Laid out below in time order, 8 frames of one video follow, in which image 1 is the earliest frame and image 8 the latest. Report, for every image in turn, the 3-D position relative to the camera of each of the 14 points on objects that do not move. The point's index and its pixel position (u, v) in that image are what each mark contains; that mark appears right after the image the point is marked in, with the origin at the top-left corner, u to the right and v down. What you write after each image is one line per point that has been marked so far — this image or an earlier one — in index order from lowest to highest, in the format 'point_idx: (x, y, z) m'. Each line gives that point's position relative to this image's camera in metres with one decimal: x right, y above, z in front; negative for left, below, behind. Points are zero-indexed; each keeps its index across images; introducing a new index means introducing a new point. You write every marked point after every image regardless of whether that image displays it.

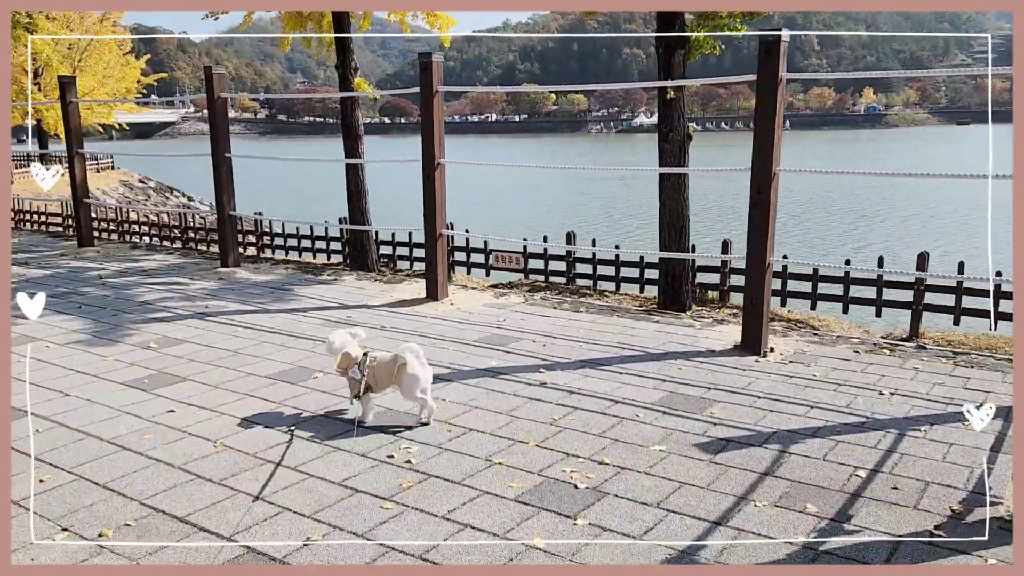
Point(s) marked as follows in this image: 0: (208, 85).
0: (-2.1, +1.4, +5.8) m
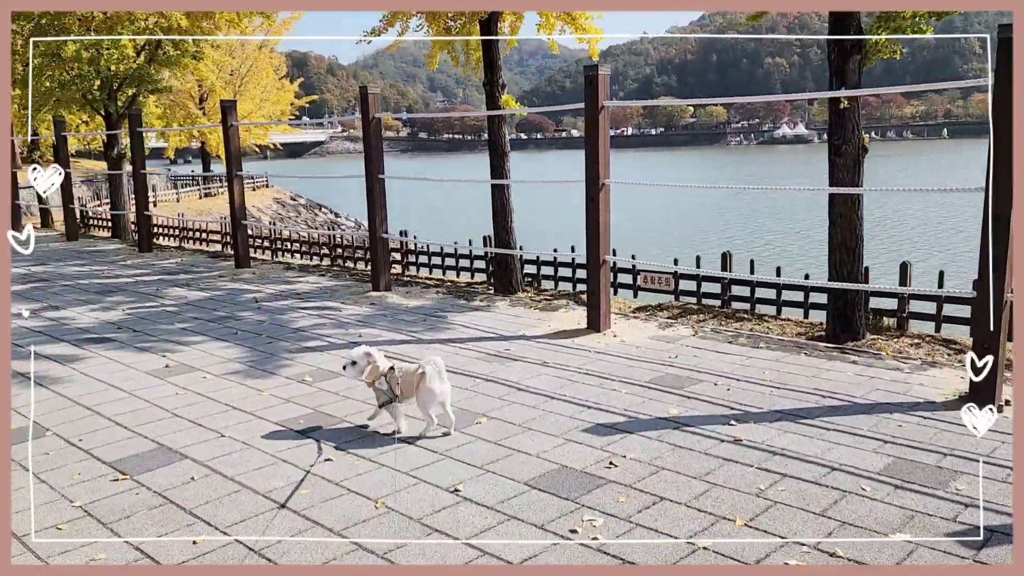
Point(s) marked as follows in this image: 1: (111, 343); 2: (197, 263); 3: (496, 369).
0: (-1.0, +1.3, +5.7) m
1: (-2.2, -0.3, +4.6) m
2: (-2.9, +0.2, +7.7) m
3: (-0.1, -0.4, +3.9) m
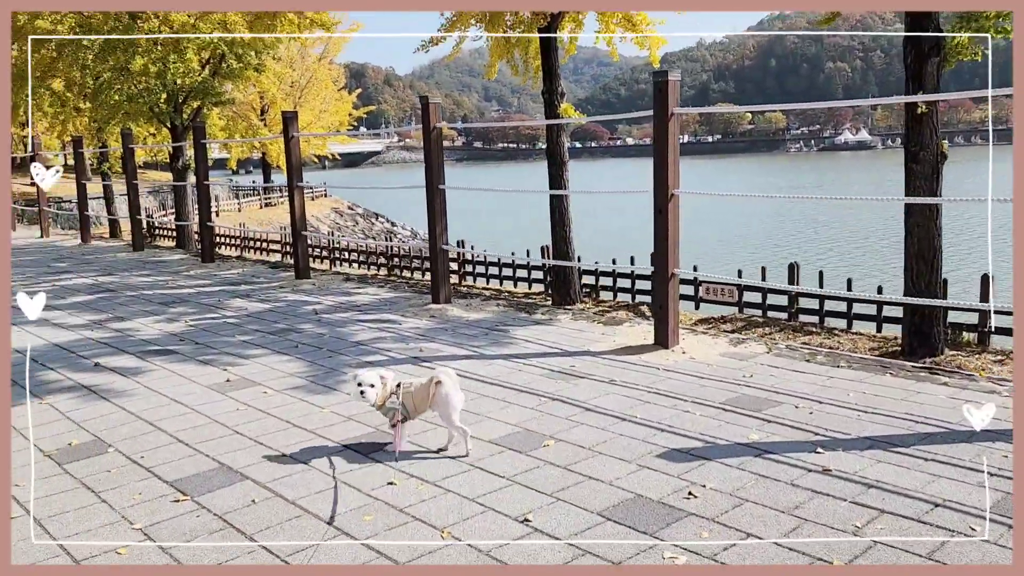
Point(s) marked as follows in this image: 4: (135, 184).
0: (-0.6, +1.2, +5.7) m
1: (-1.8, -0.4, +4.5) m
2: (-2.3, +0.1, +7.7) m
3: (+0.2, -0.4, +3.7) m
4: (-5.3, +1.4, +11.6) m
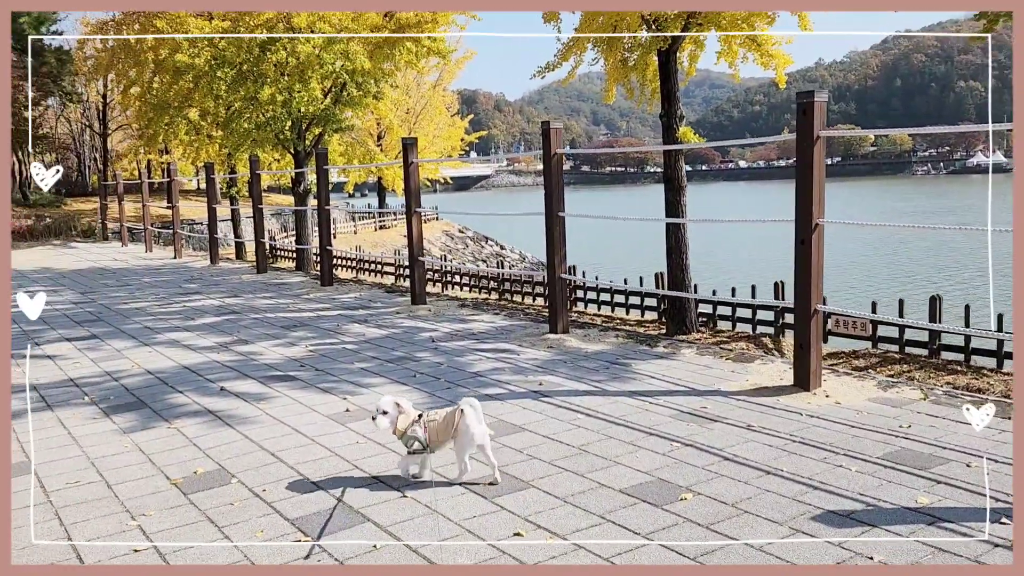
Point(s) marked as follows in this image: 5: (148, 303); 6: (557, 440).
0: (+0.2, +1.0, +5.5) m
1: (-1.2, -0.5, +4.5) m
2: (-1.3, -0.1, +7.8) m
3: (+0.8, -0.6, +3.5) m
4: (-3.6, +1.1, +12.0) m
5: (-3.4, -0.1, +7.9) m
6: (+0.2, -0.6, +3.4) m
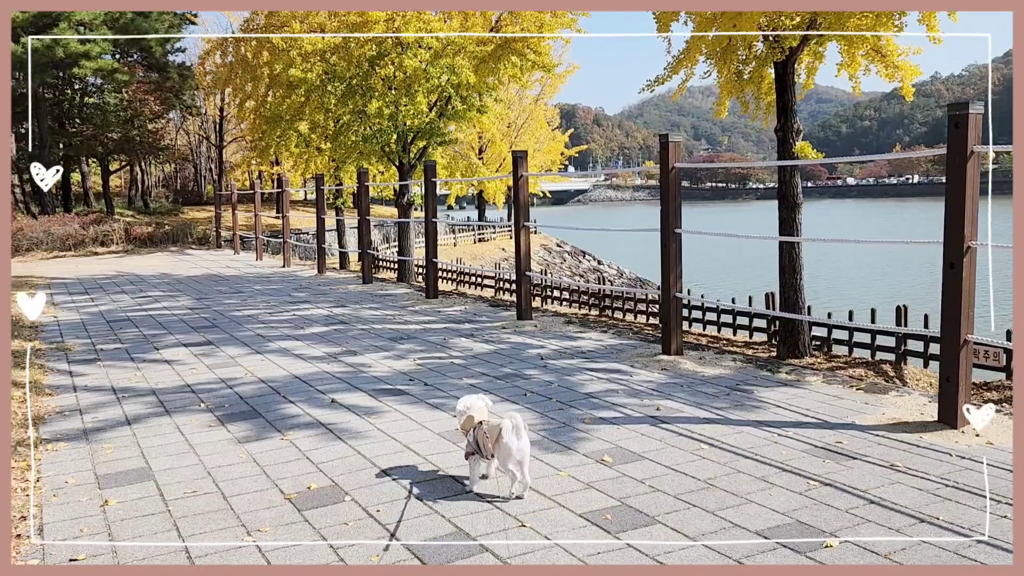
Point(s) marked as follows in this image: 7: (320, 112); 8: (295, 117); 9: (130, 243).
0: (+1.0, +0.9, +5.3) m
1: (-0.6, -0.6, +4.5) m
2: (-0.3, -0.2, +7.7) m
3: (+1.2, -0.7, +3.2) m
4: (-2.1, +1.0, +12.2) m
5: (-2.4, -0.2, +8.0) m
6: (+0.7, -0.7, +3.2) m
7: (-3.0, +2.7, +13.0) m
8: (-3.6, +2.8, +13.7) m
9: (-8.2, +1.0, +17.9) m
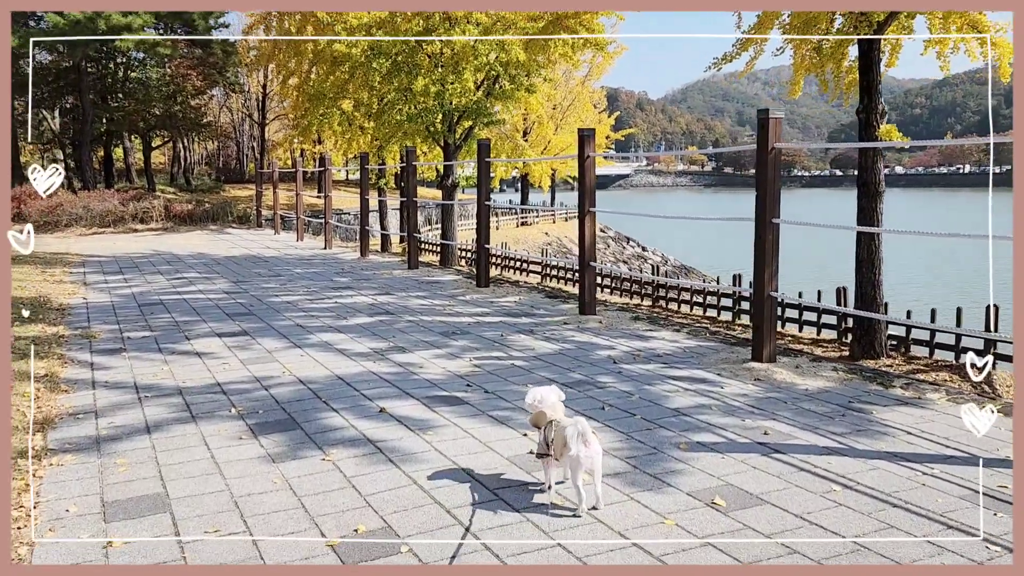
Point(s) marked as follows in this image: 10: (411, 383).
0: (+1.4, +0.9, +4.6) m
1: (-0.2, -0.6, +3.9) m
2: (+0.2, -0.1, +7.1) m
3: (+1.5, -0.7, +2.5) m
4: (-1.4, +1.2, +11.6) m
5: (-1.9, -0.1, +7.5) m
6: (+0.9, -0.7, +2.6) m
7: (-2.2, +3.0, +12.4) m
8: (-2.7, +3.1, +13.2) m
9: (-7.2, +1.4, +17.6) m
10: (-0.5, -0.5, +4.3) m
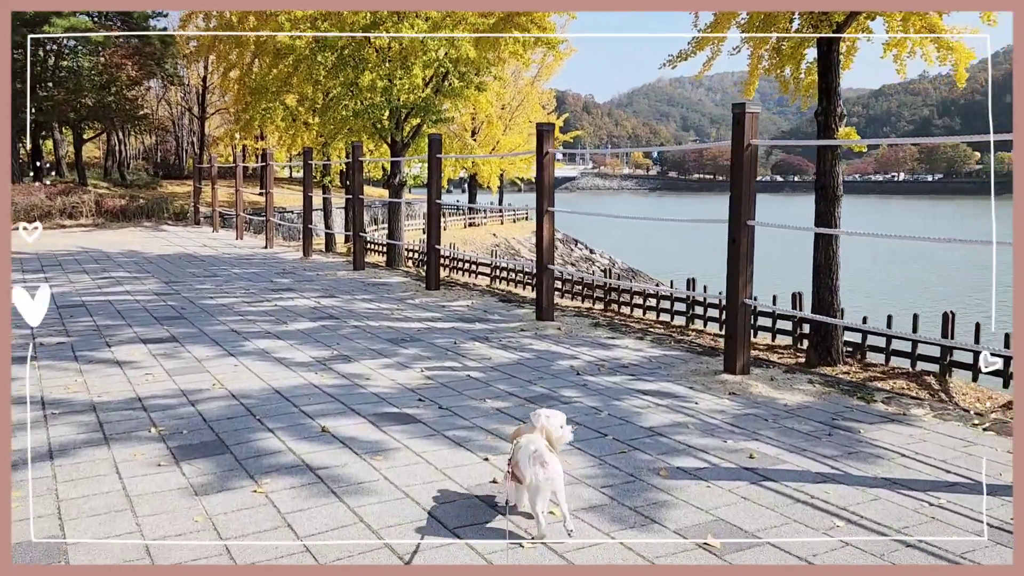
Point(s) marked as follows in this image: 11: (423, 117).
0: (+1.2, +0.8, +4.3) m
1: (-0.4, -0.6, +3.5) m
2: (-0.2, -0.2, +6.7) m
3: (+1.4, -0.8, +2.3) m
4: (-2.1, +1.2, +11.1) m
5: (-2.3, -0.1, +7.0) m
6: (+0.8, -0.8, +2.2) m
7: (-2.9, +2.9, +11.9) m
8: (-3.5, +3.1, +12.6) m
9: (-8.2, +1.4, +16.7) m
10: (-0.7, -0.5, +3.9) m
11: (-1.2, +2.4, +11.5) m
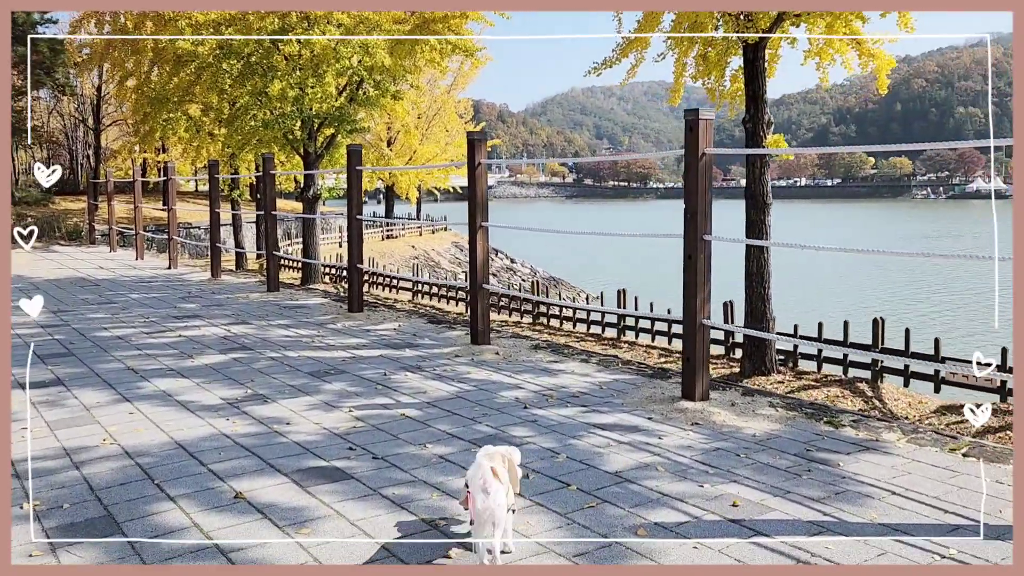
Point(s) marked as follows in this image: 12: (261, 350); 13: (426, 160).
0: (+0.8, +0.7, +4.0) m
1: (-0.6, -0.7, +3.0) m
2: (-0.7, -0.3, +6.2) m
3: (+1.4, -0.8, +2.0) m
4: (-3.1, +0.9, +10.5) m
5: (-2.9, -0.3, +6.3) m
6: (+0.8, -0.8, +1.9) m
7: (-4.0, +2.6, +11.2) m
8: (-4.6, +2.7, +11.8) m
9: (-9.7, +0.9, +15.4) m
10: (-1.0, -0.7, +3.4) m
11: (-2.2, +2.2, +10.9) m
12: (-1.7, -0.4, +5.5) m
13: (-2.0, +3.0, +19.7) m
